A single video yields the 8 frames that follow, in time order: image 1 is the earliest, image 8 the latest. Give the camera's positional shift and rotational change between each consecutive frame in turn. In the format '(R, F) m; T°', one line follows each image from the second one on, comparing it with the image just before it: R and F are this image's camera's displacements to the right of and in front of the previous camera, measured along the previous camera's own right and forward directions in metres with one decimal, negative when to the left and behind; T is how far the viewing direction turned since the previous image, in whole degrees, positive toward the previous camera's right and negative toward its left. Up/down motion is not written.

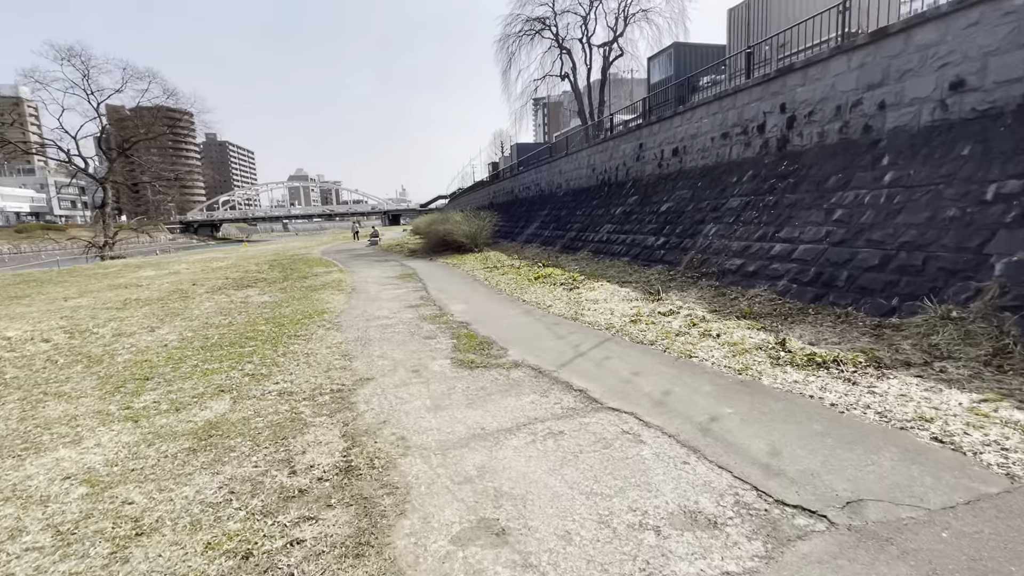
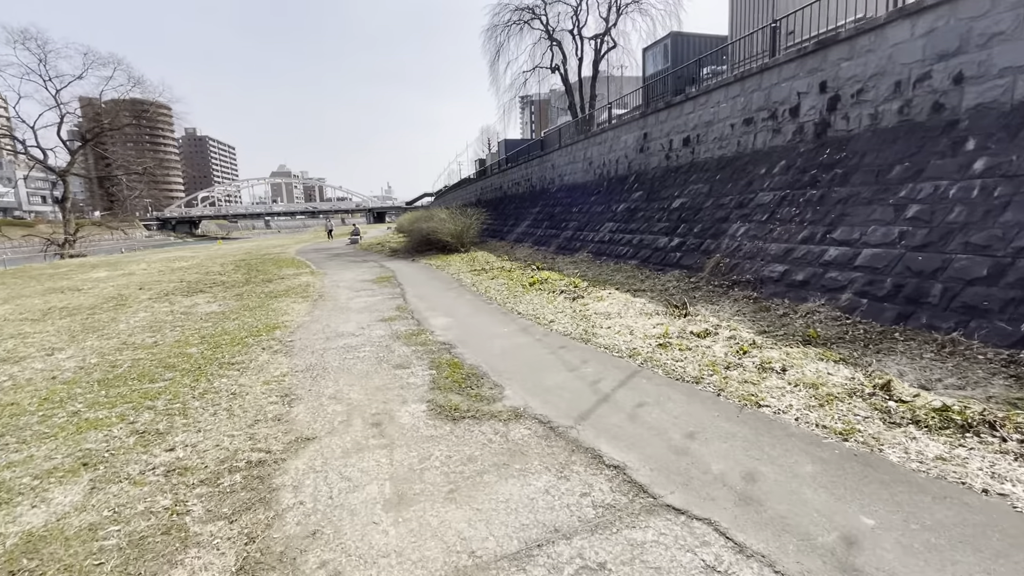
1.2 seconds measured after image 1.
(-0.1, +1.4) m; +2°
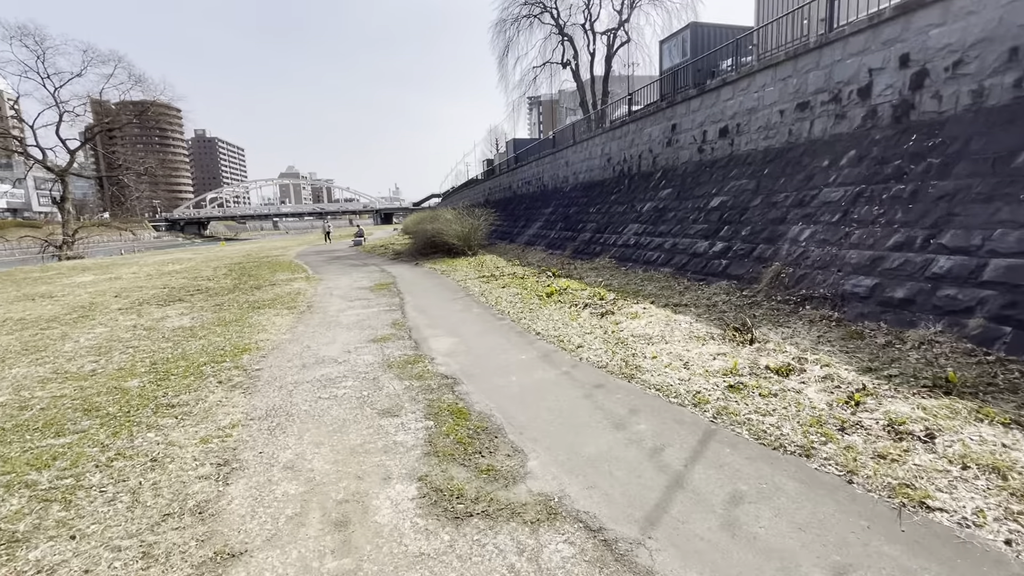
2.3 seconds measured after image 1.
(-0.1, +1.2) m; -1°
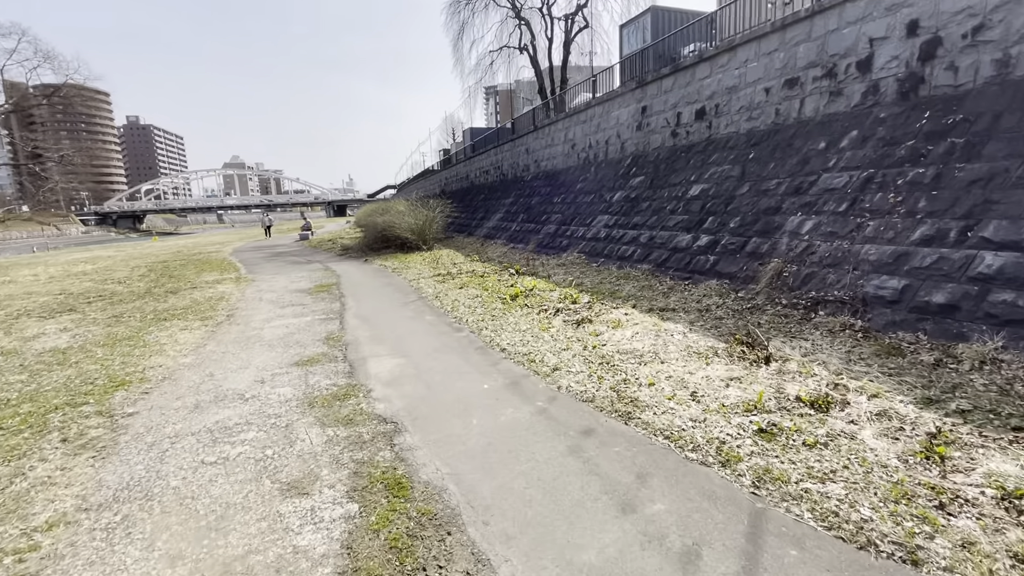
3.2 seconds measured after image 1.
(0.0, +1.1) m; +5°
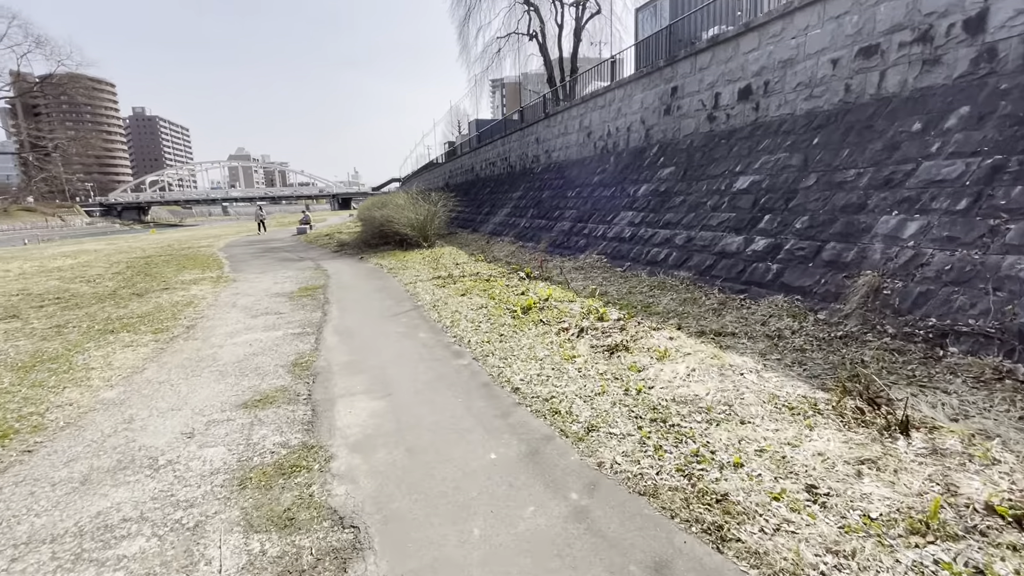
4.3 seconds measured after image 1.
(-0.1, +1.2) m; -1°
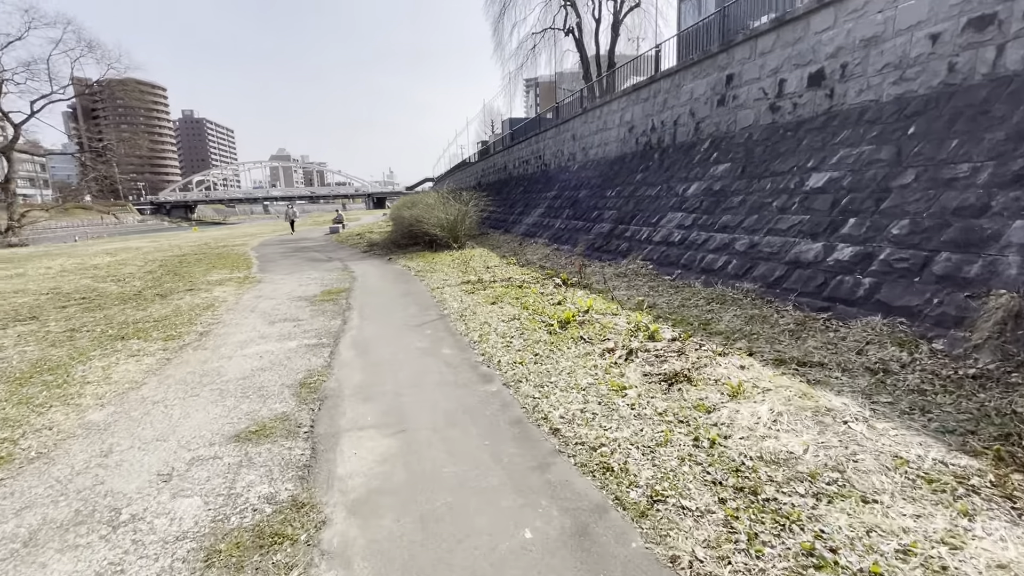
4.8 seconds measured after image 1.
(-0.1, +0.6) m; -4°
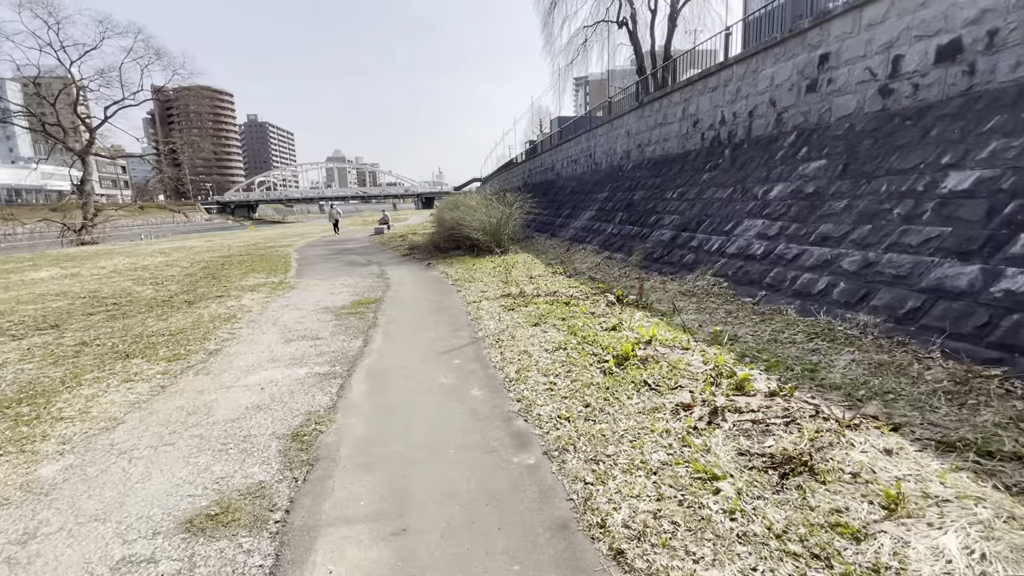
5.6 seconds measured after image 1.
(0.0, +0.9) m; -5°
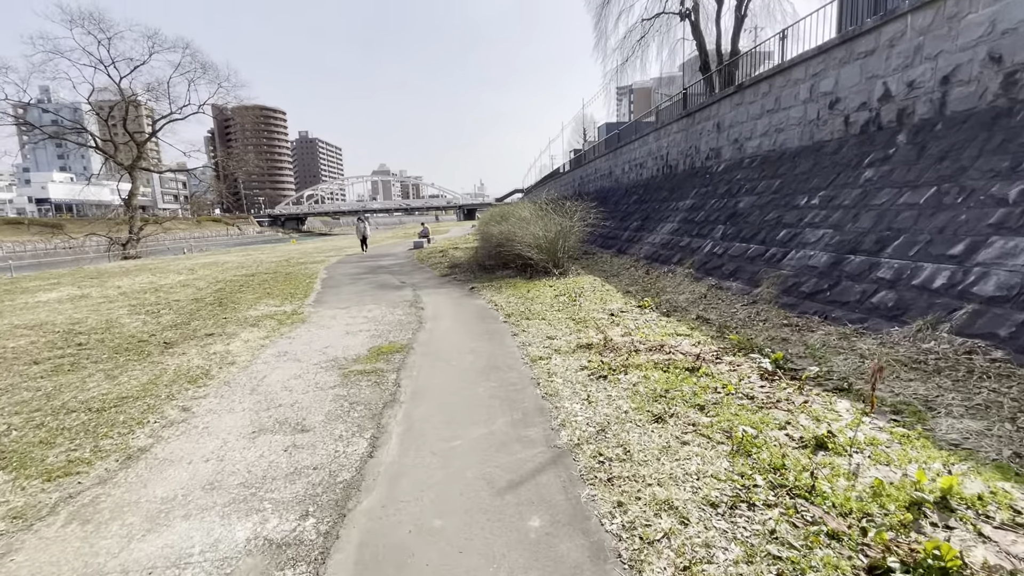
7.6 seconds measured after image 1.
(-0.4, +2.2) m; -5°
